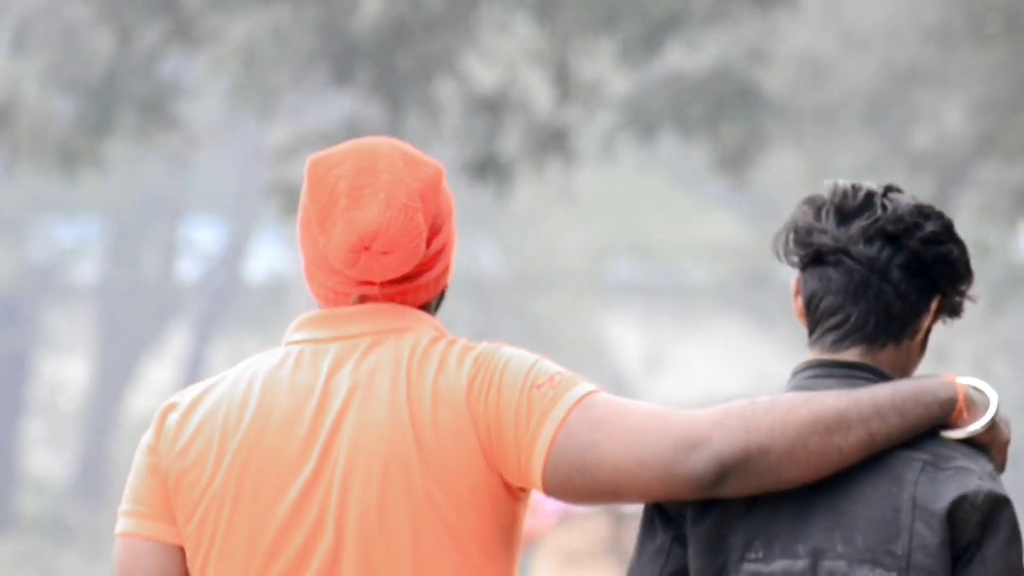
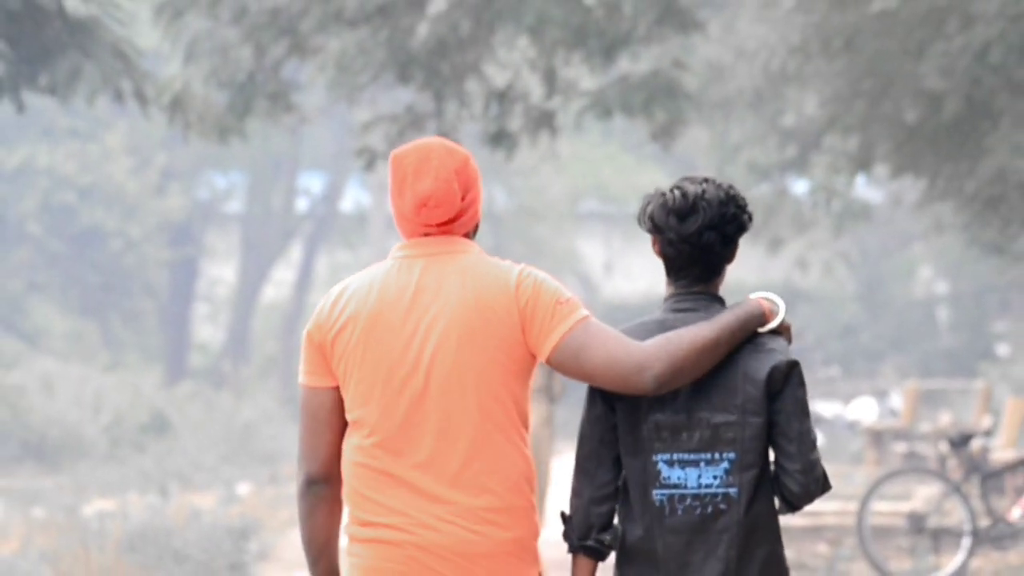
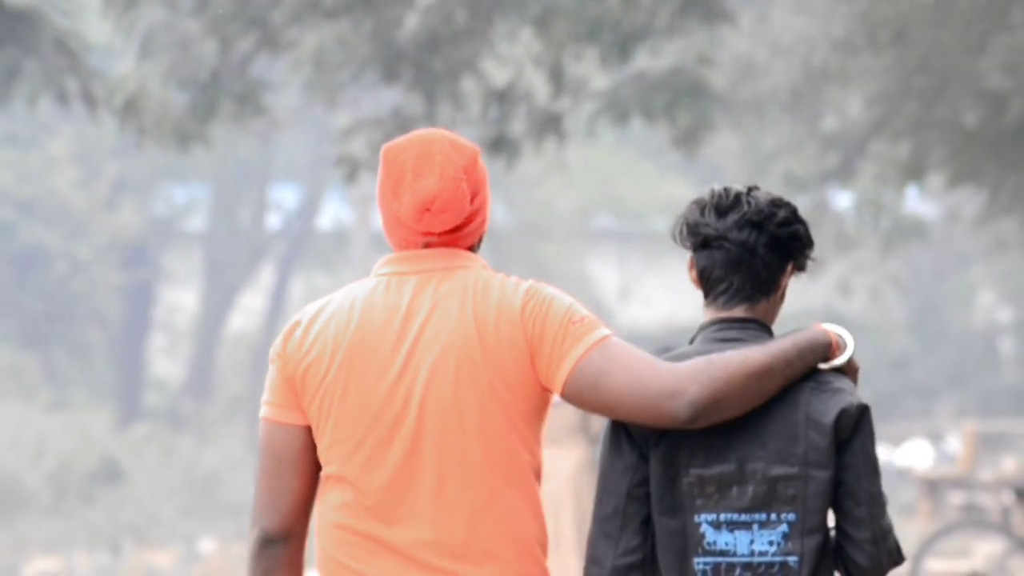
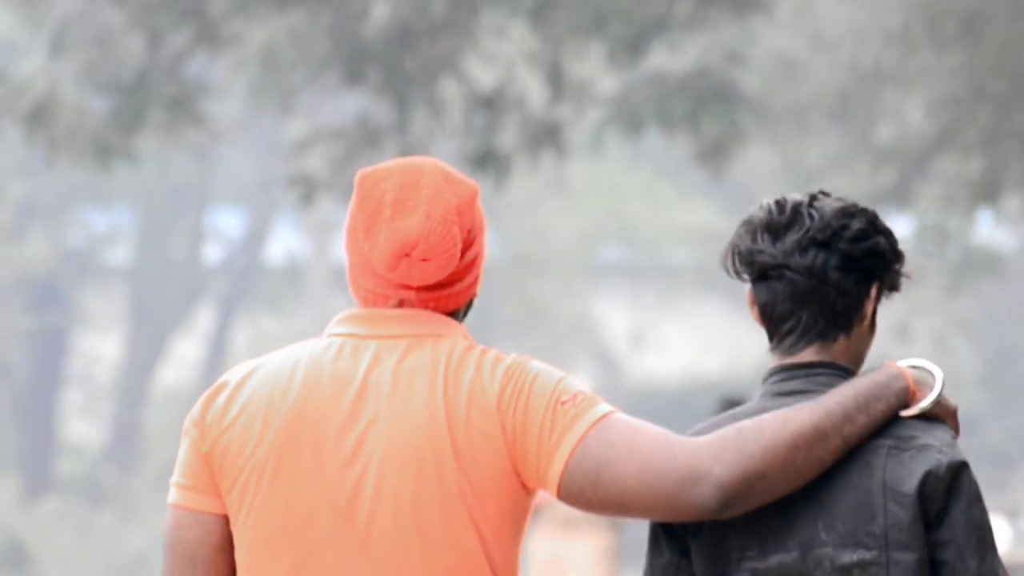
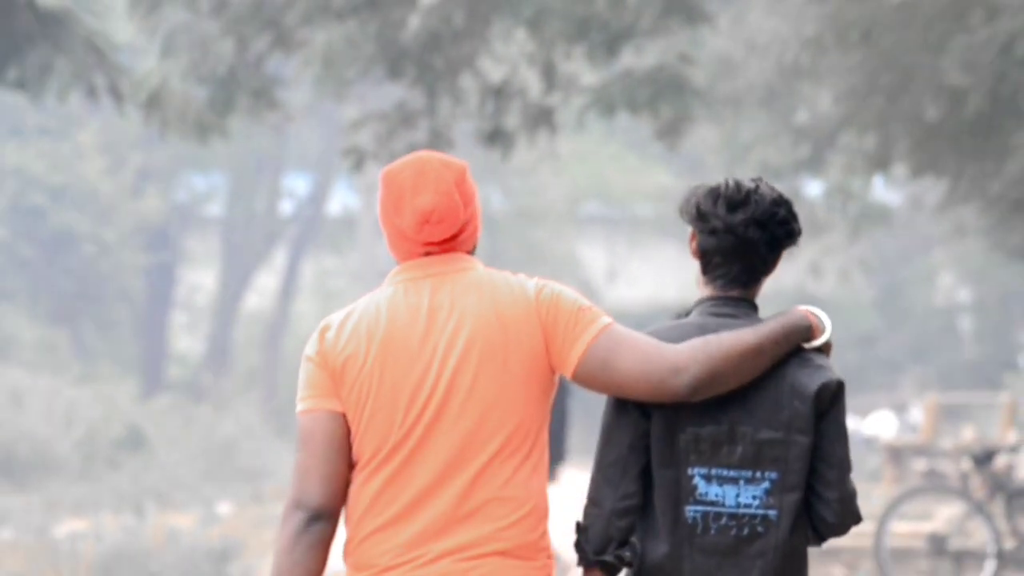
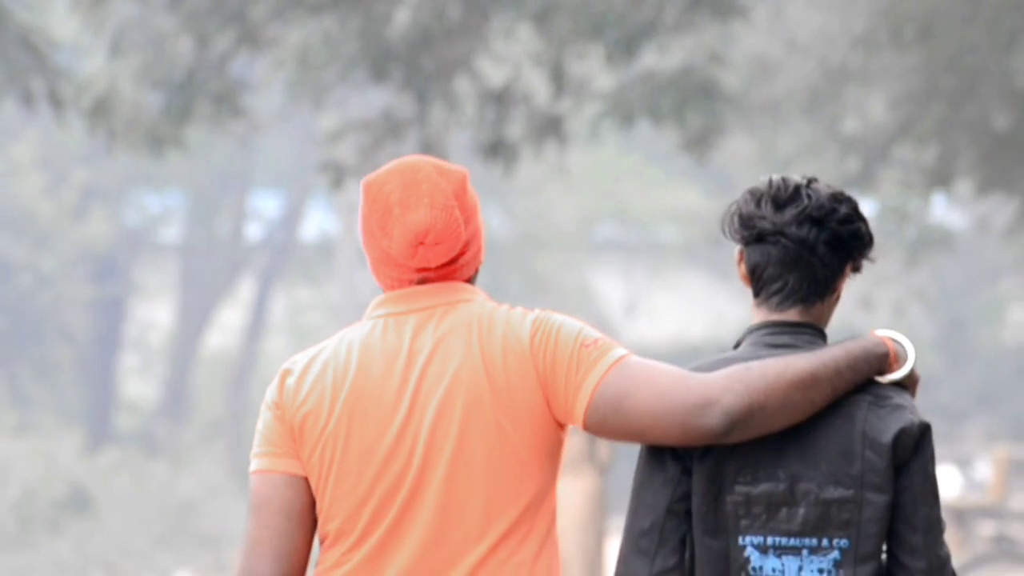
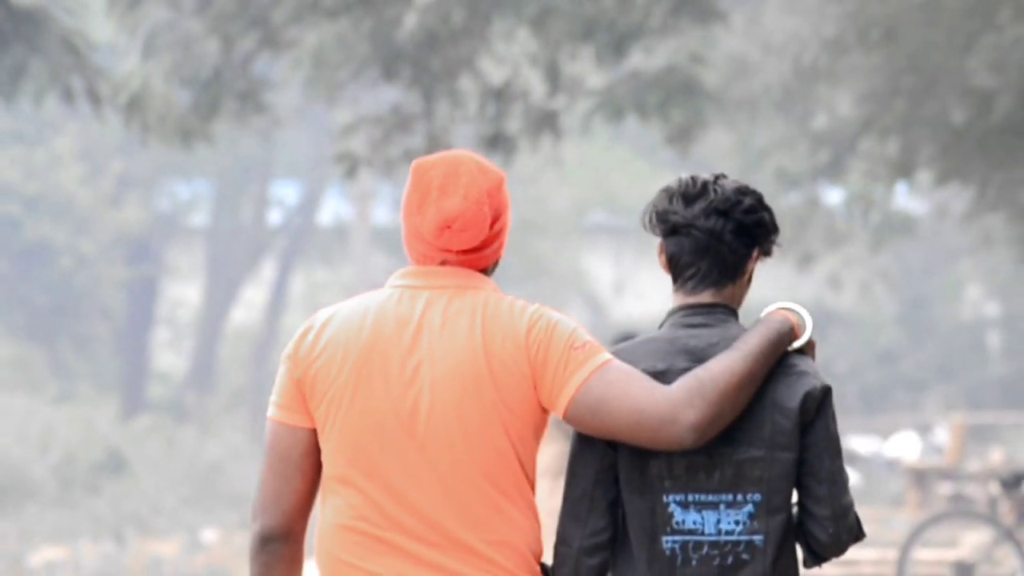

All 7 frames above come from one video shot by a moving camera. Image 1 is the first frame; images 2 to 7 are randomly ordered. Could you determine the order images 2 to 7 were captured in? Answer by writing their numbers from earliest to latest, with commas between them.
4, 6, 3, 7, 5, 2
